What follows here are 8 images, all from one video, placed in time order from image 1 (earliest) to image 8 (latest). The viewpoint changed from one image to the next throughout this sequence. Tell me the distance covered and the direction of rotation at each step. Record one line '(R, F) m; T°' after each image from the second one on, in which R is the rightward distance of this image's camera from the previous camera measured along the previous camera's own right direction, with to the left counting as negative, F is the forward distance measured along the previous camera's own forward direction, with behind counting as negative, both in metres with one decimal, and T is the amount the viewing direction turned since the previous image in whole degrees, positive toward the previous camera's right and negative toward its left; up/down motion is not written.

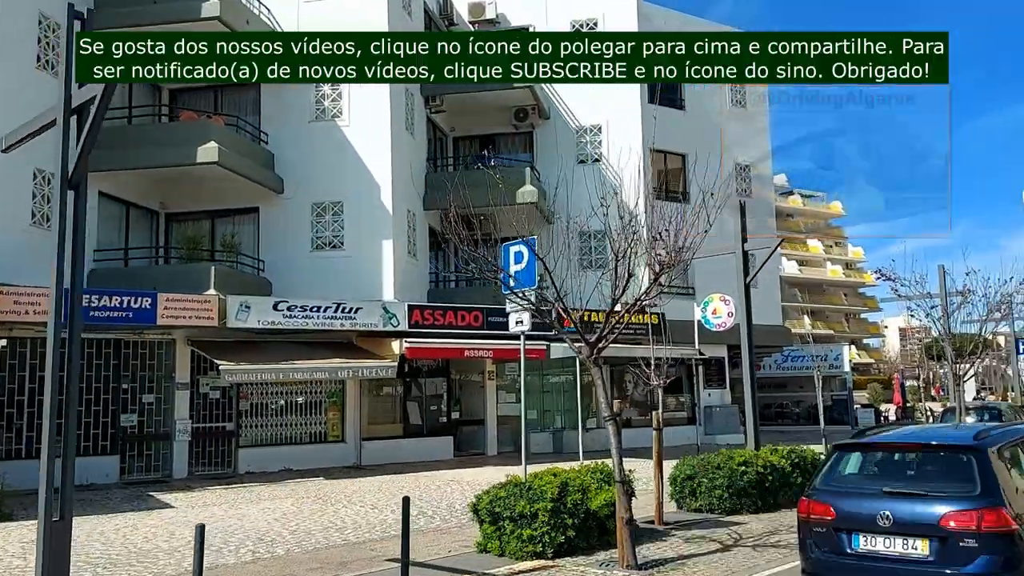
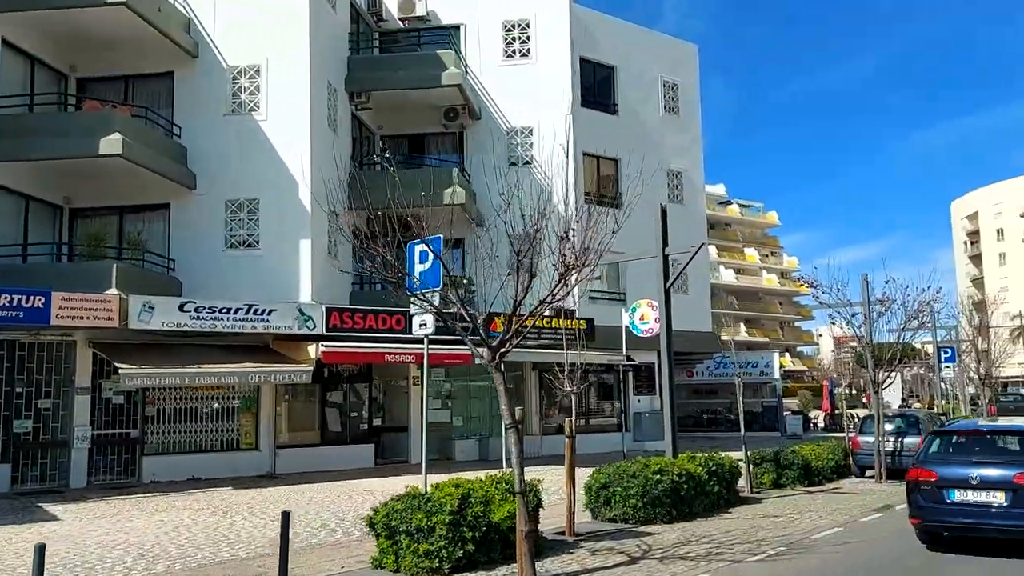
(+0.5, +0.5) m; +4°
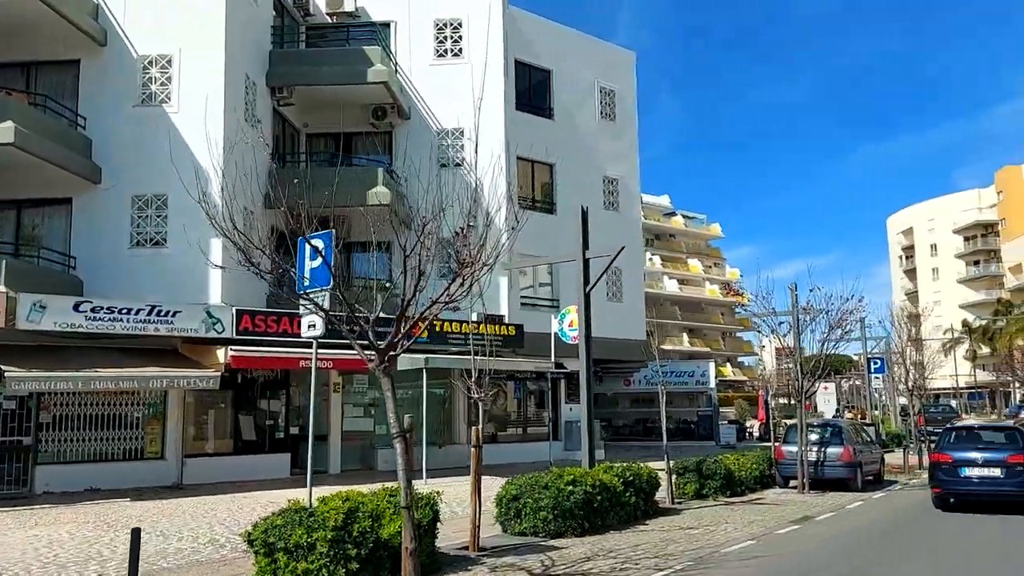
(+0.6, +0.6) m; +3°
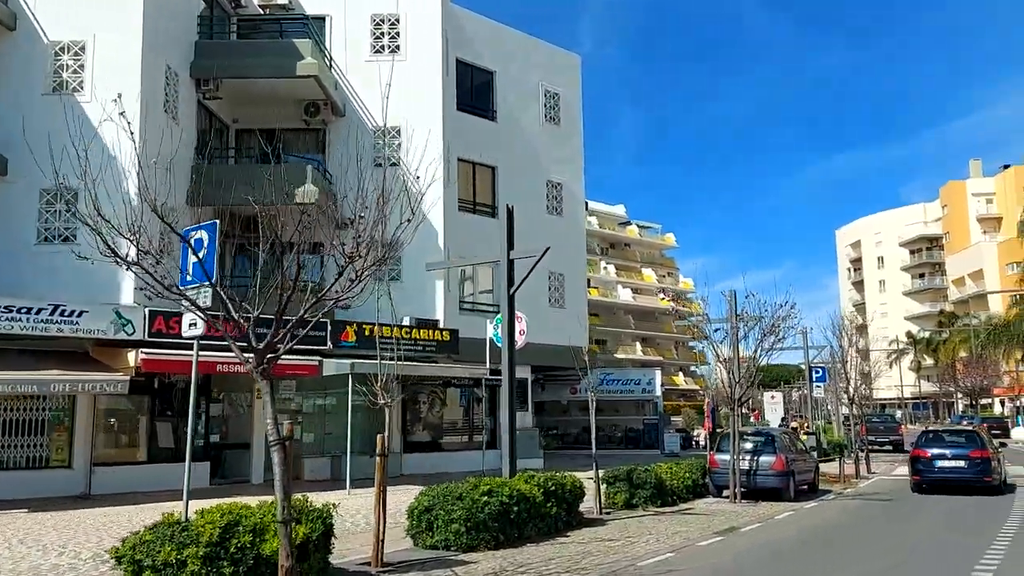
(+0.6, +0.5) m; +3°
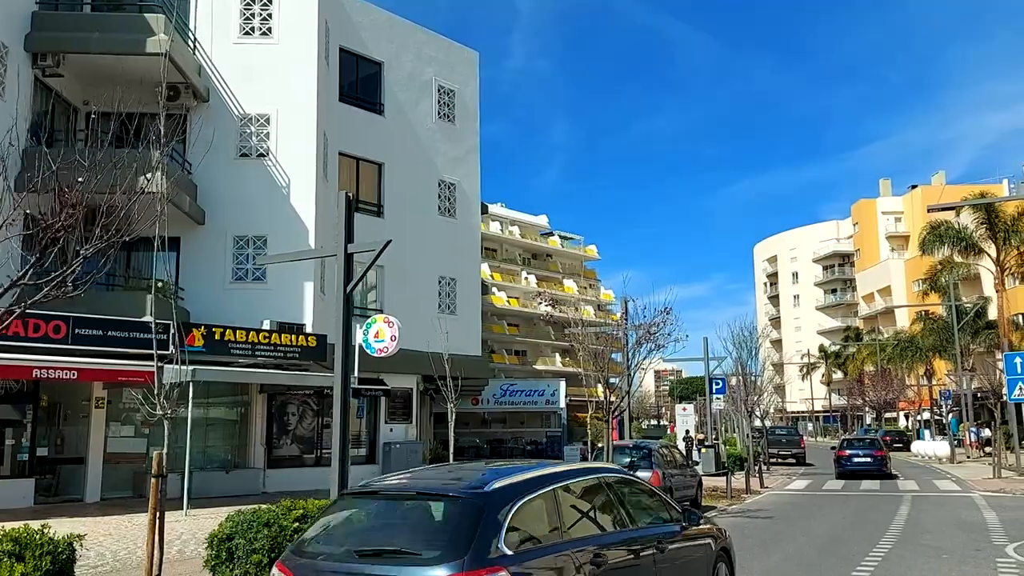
(+1.4, +1.3) m; +5°
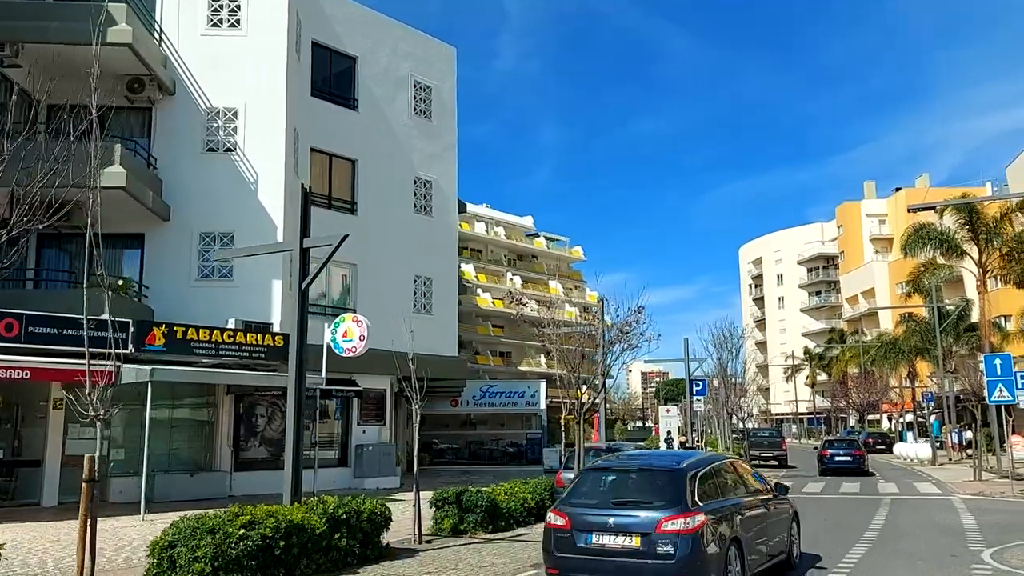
(+0.4, +0.4) m; +1°
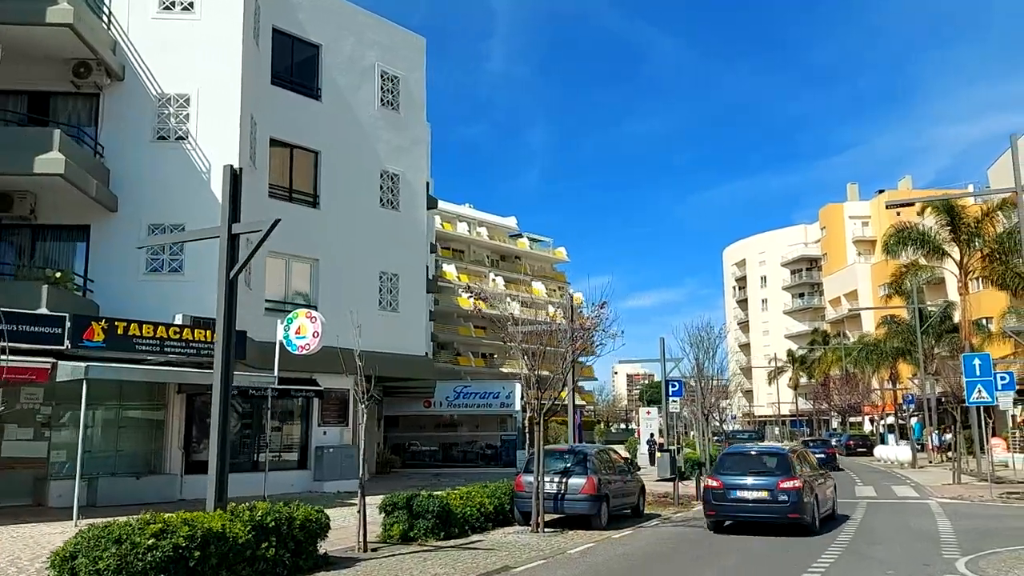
(+0.6, +0.8) m; +1°
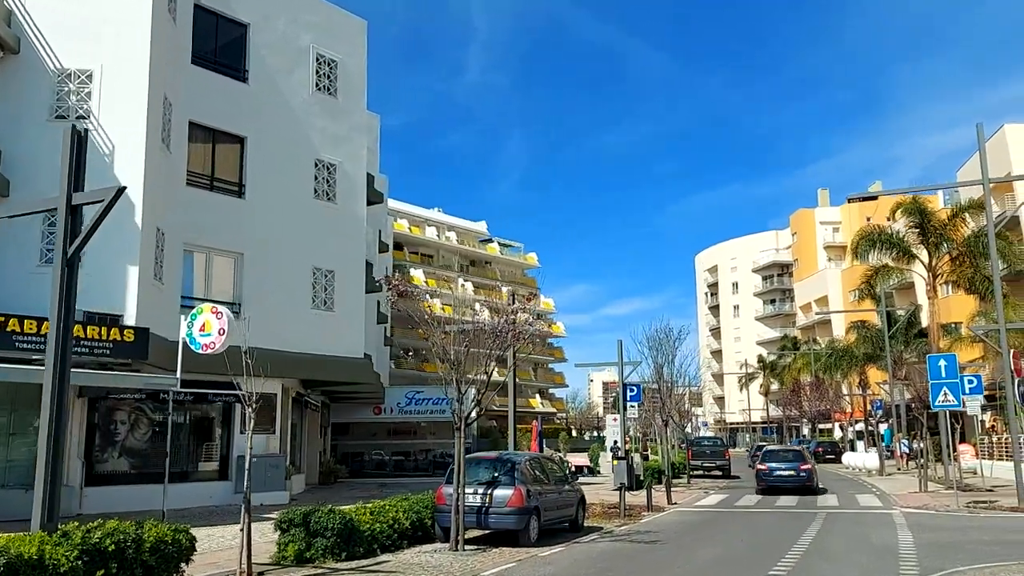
(+1.0, +1.5) m; +2°
